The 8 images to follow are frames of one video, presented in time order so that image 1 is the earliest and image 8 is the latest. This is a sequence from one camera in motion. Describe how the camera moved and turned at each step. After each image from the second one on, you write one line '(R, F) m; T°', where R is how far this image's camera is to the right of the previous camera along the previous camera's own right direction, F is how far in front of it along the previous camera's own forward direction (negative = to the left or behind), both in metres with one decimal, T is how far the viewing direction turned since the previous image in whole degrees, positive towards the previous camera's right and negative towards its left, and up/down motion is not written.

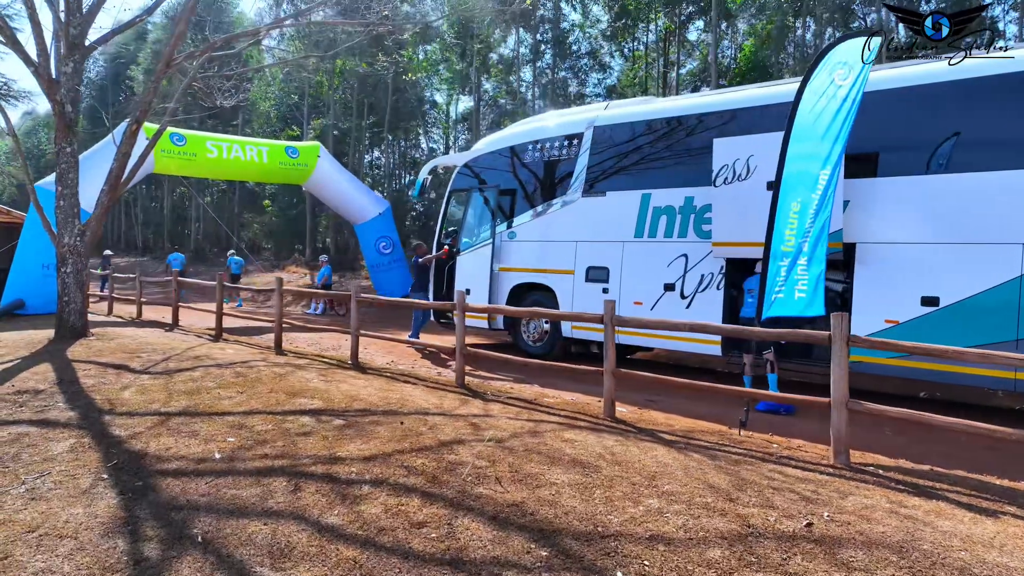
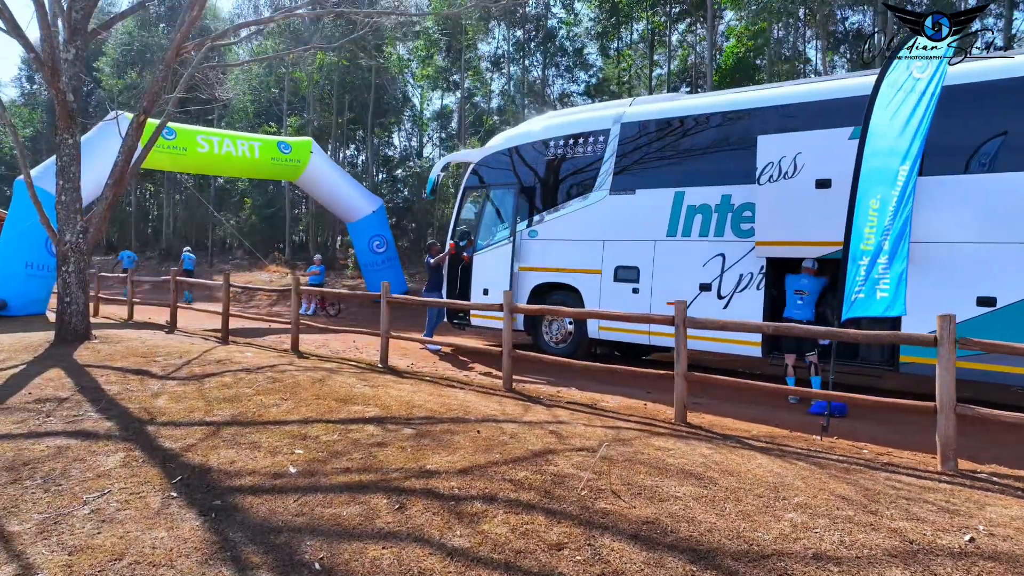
(-0.8, +0.3) m; +3°
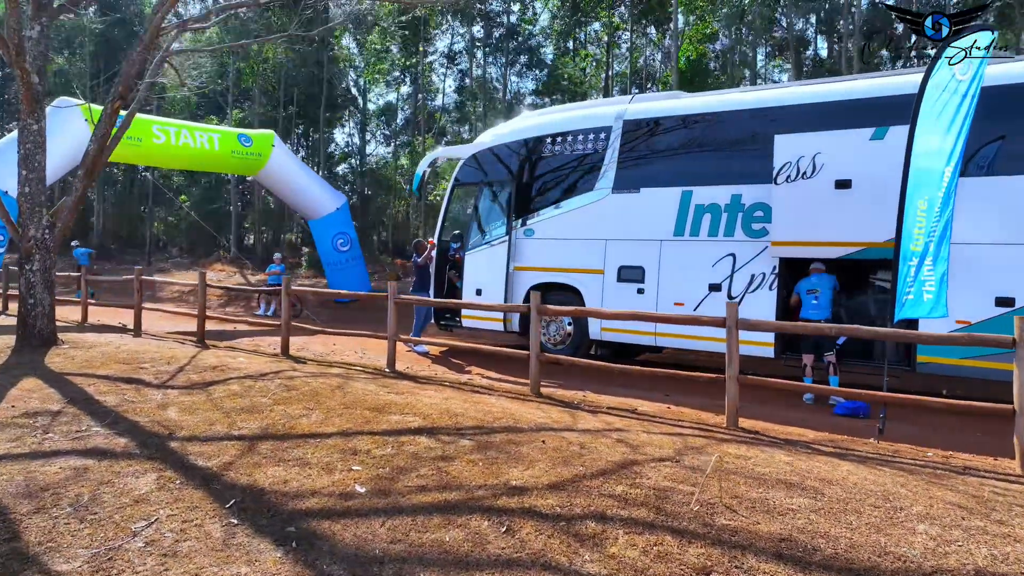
(-0.9, +0.3) m; +5°
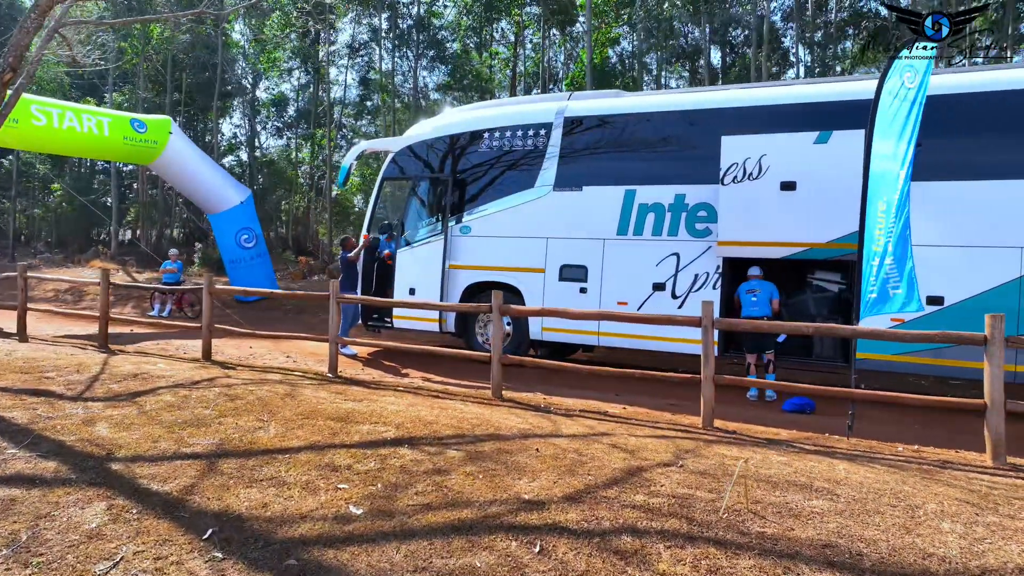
(-0.6, +0.3) m; +9°
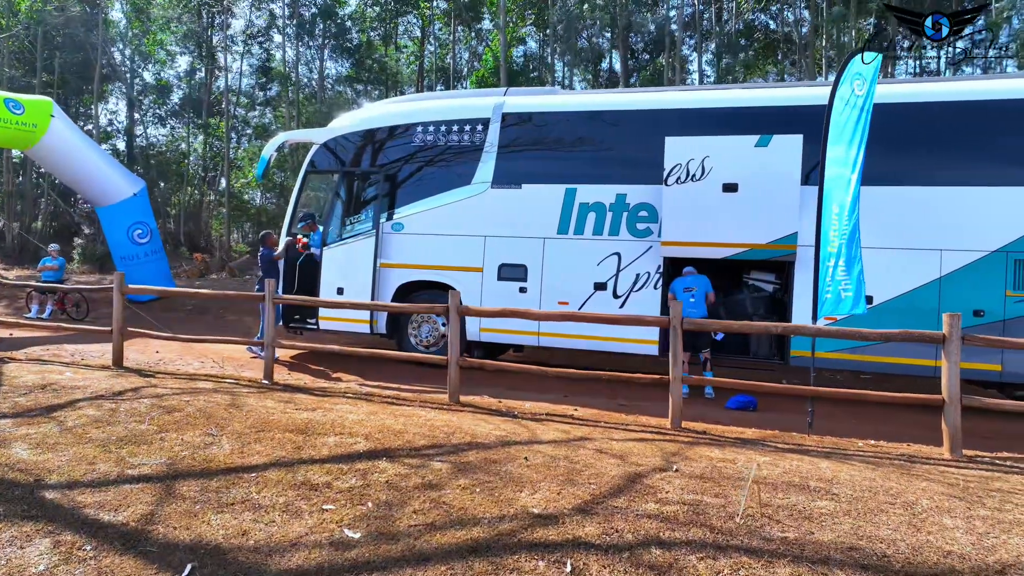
(-0.5, +0.3) m; +8°
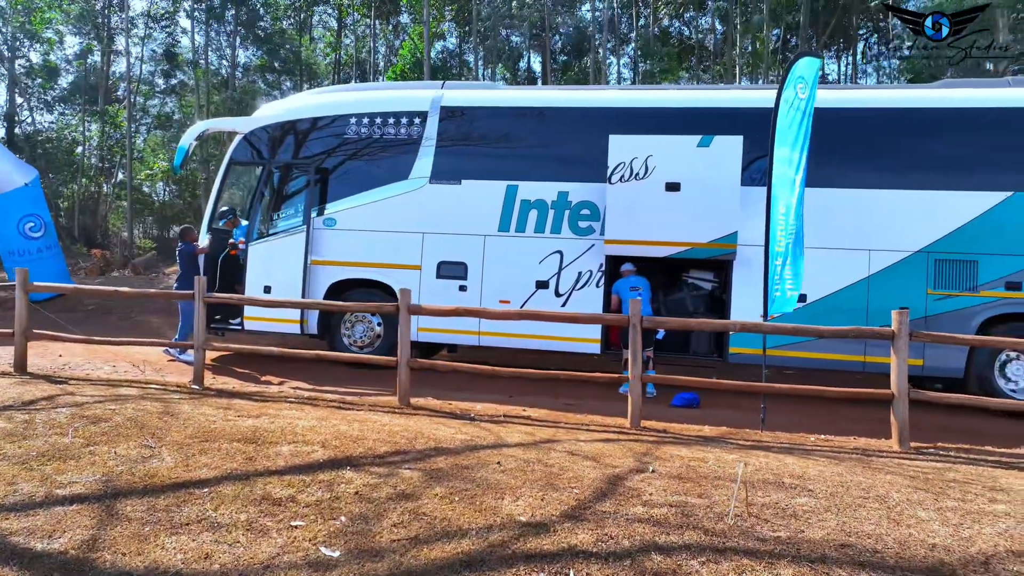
(-0.3, +0.2) m; +7°
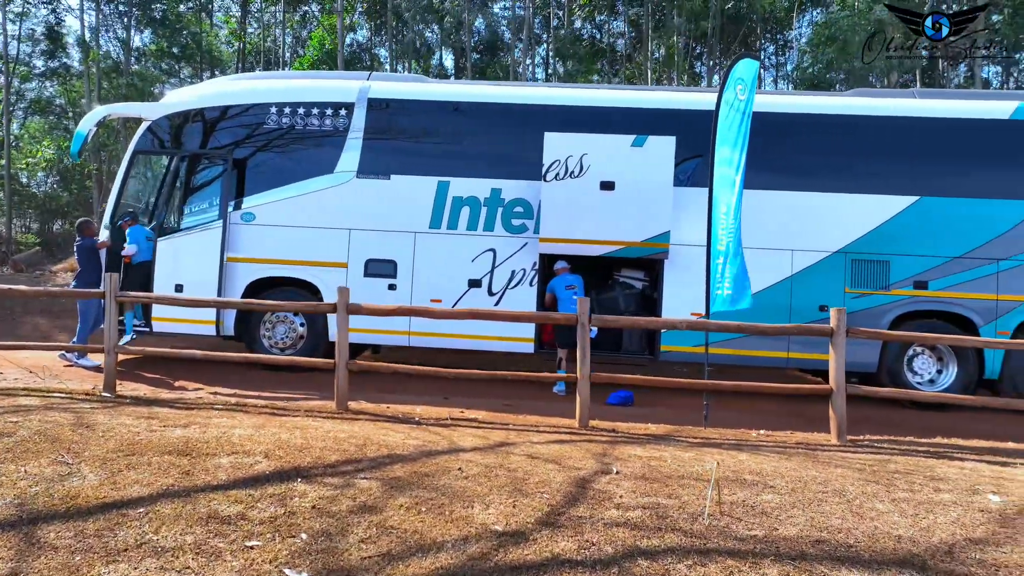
(-0.3, +0.2) m; +7°
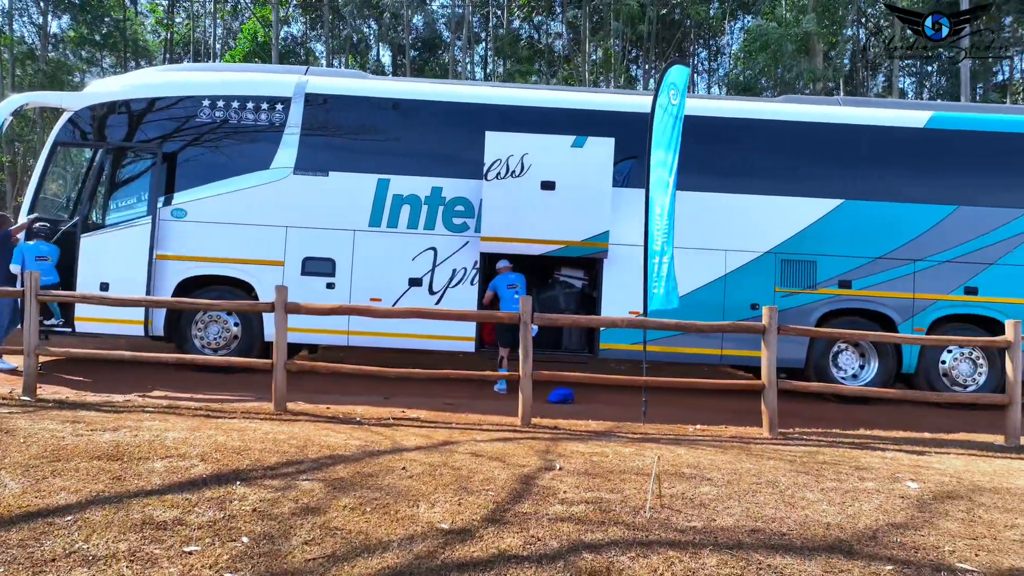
(0.0, 0.0) m; +5°
